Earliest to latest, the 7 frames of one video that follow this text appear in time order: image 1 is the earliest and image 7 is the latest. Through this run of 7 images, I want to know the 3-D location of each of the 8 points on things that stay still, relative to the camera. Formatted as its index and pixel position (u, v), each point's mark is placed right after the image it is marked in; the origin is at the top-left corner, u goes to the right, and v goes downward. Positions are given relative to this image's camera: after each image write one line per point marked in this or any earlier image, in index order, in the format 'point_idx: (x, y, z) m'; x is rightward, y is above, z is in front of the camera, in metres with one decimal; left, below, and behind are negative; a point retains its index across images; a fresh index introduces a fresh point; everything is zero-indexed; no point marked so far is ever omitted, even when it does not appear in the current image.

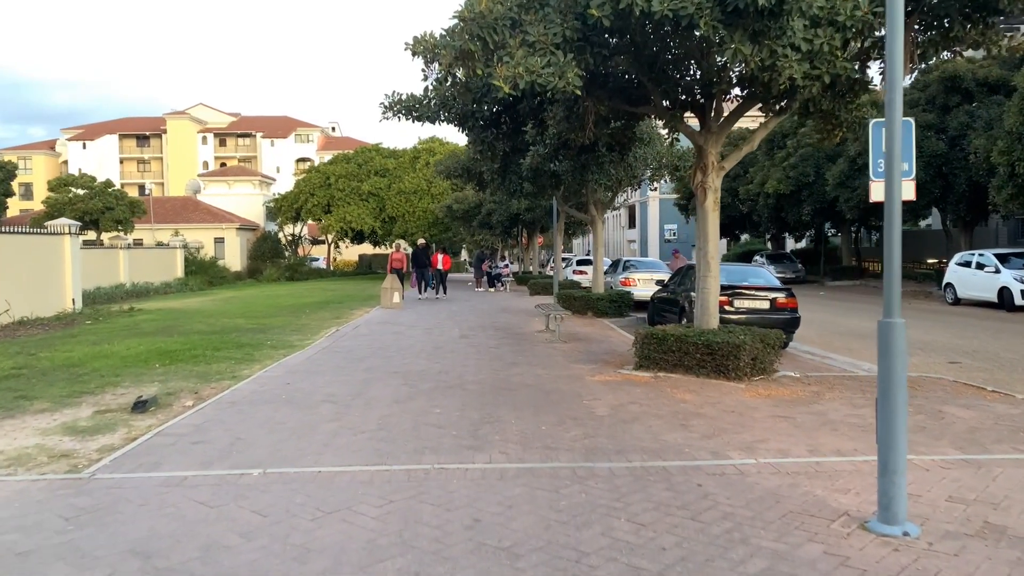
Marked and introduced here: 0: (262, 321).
0: (-5.5, -0.7, +18.2) m
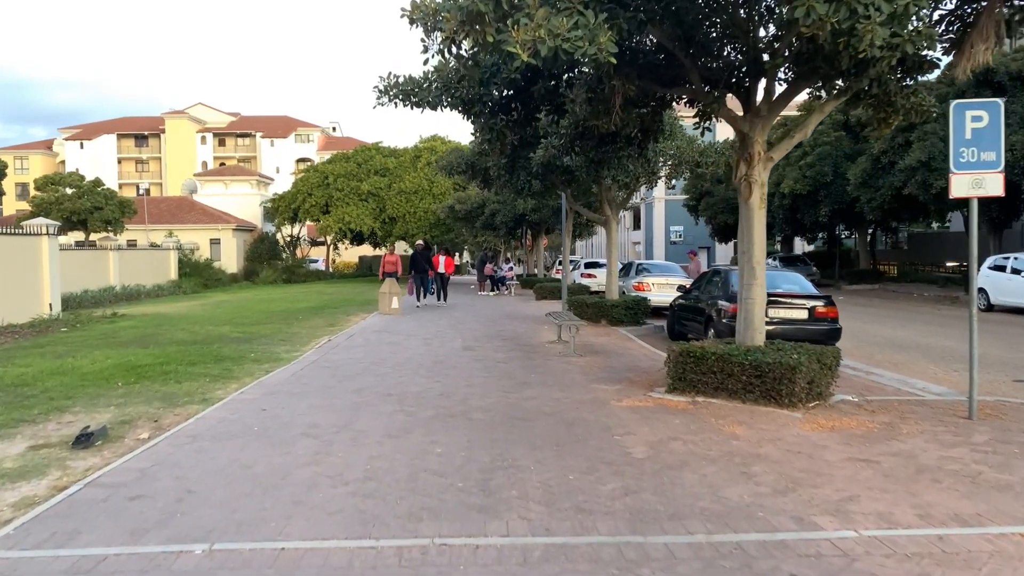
0: (-5.3, -0.8, +16.8) m
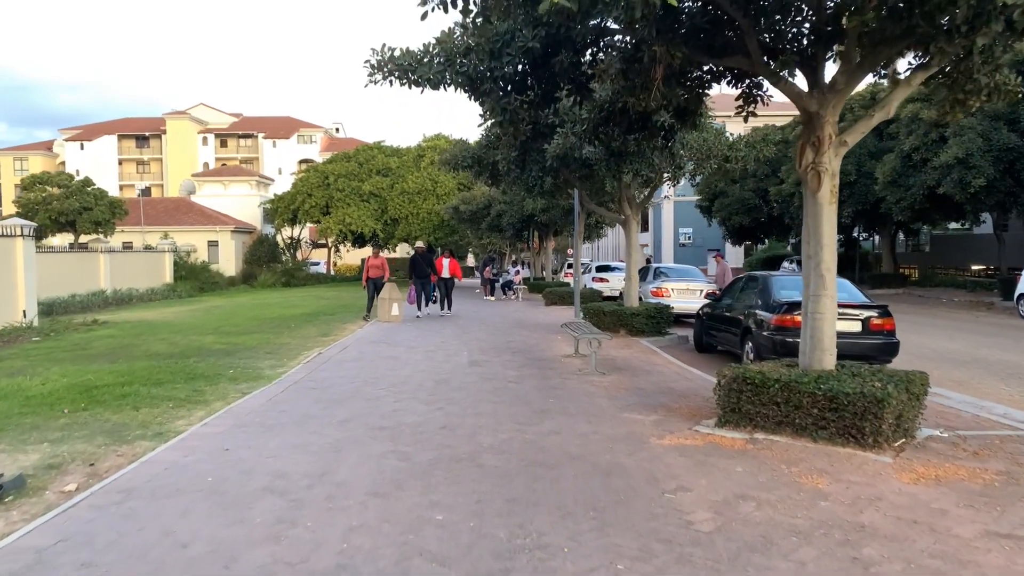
0: (-5.1, -1.0, +15.4) m
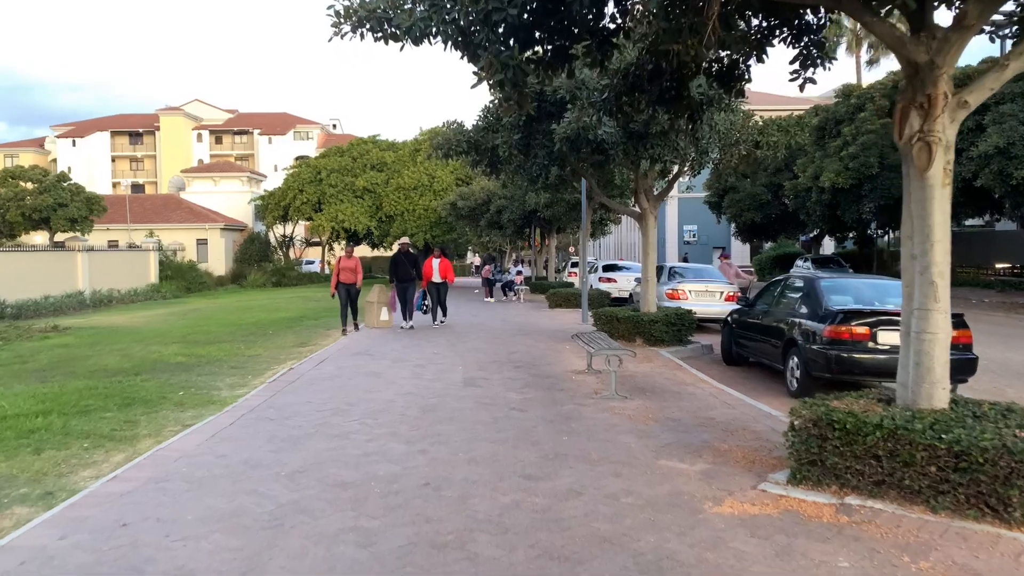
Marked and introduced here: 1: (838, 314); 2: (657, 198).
0: (-5.1, -1.0, +13.6) m
1: (+3.7, -0.3, +9.5) m
2: (+2.4, +1.5, +13.9) m
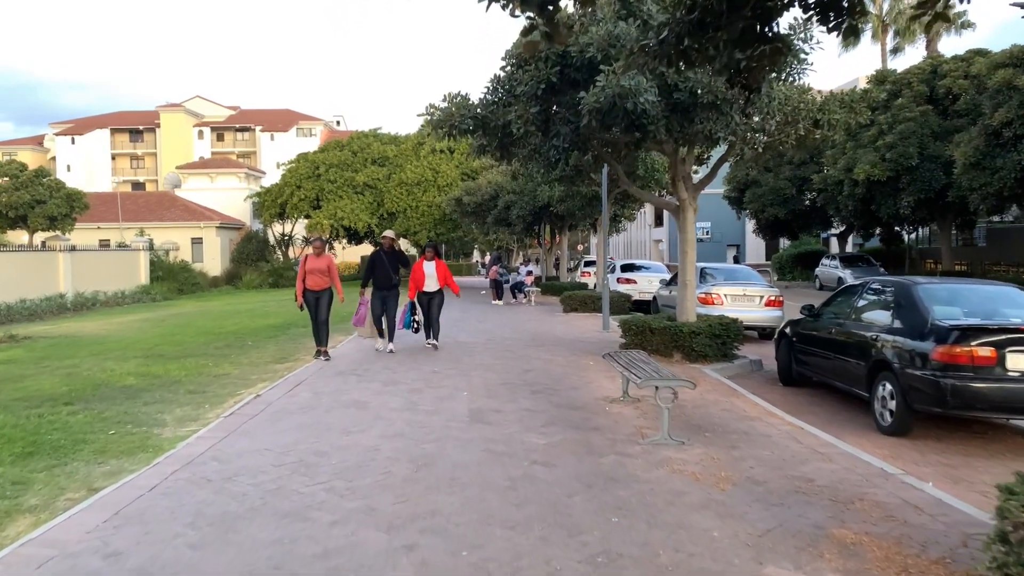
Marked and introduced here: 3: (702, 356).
0: (-4.9, -1.1, +11.5) m
1: (+3.9, -0.4, +7.4) m
2: (+2.6, +1.4, +11.8) m
3: (+2.6, -0.9, +11.4) m
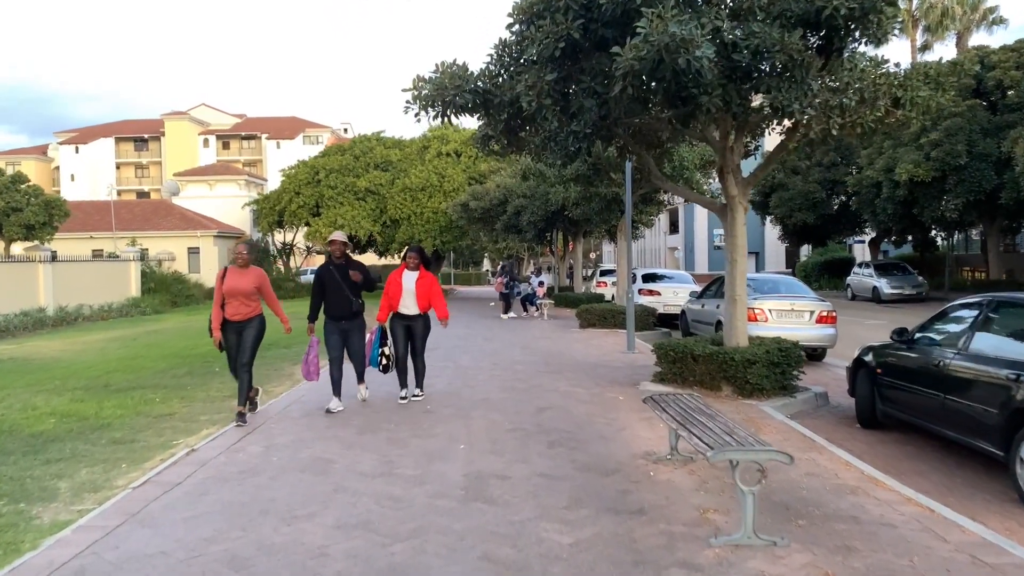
0: (-4.8, -1.3, +9.4) m
1: (+3.9, -0.5, +5.2) m
2: (+2.7, +1.2, +9.7) m
3: (+2.7, -1.1, +9.3) m
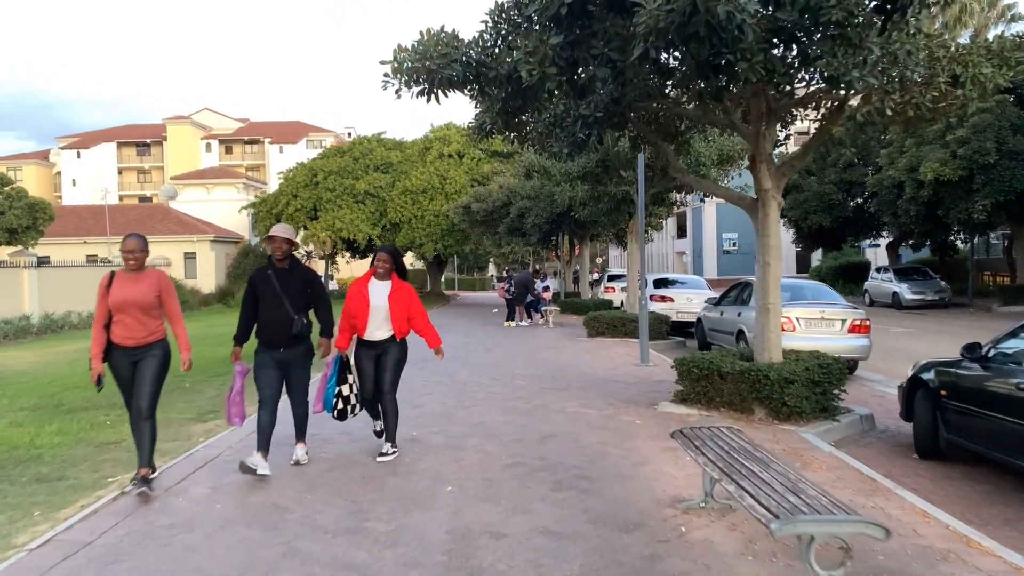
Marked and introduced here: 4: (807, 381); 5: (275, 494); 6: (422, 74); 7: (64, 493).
0: (-4.8, -1.4, +8.2) m
1: (+3.9, -0.6, +3.9) m
2: (+2.7, +1.2, +8.4) m
3: (+2.7, -1.2, +8.0) m
4: (+2.8, -0.9, +8.0) m
5: (-1.6, -1.4, +5.7) m
6: (-0.8, +1.9, +7.4) m
7: (-3.3, -1.5, +6.3) m
